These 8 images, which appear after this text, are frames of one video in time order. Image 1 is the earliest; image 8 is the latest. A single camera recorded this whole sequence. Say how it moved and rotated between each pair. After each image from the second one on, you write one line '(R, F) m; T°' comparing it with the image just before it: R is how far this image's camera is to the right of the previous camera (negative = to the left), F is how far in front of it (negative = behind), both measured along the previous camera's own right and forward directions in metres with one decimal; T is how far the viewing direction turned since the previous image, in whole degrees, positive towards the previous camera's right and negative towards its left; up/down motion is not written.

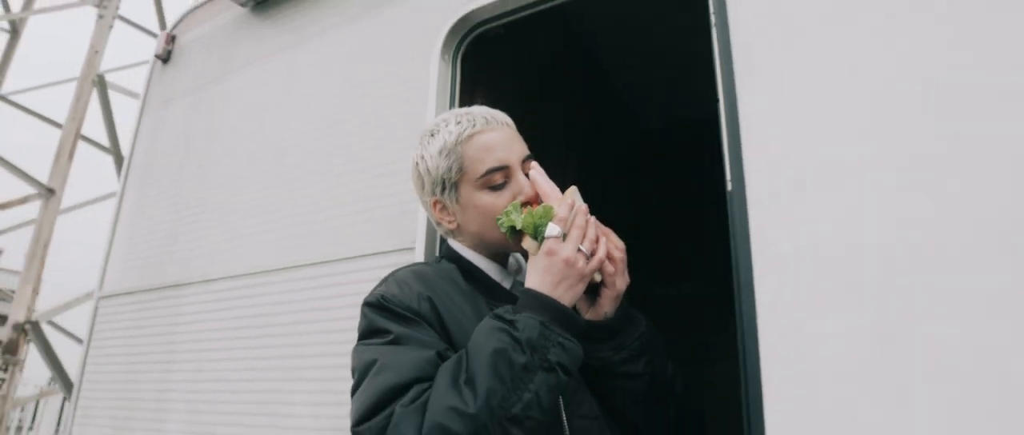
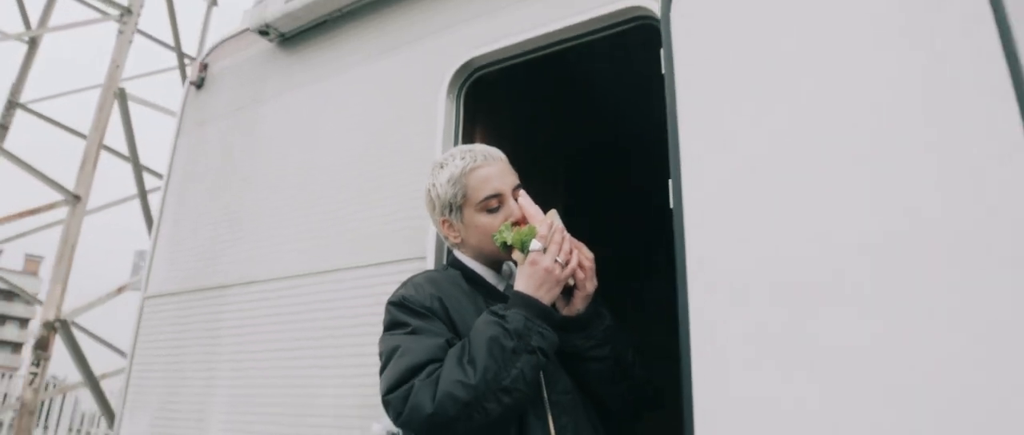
(0.0, -0.3) m; 0°
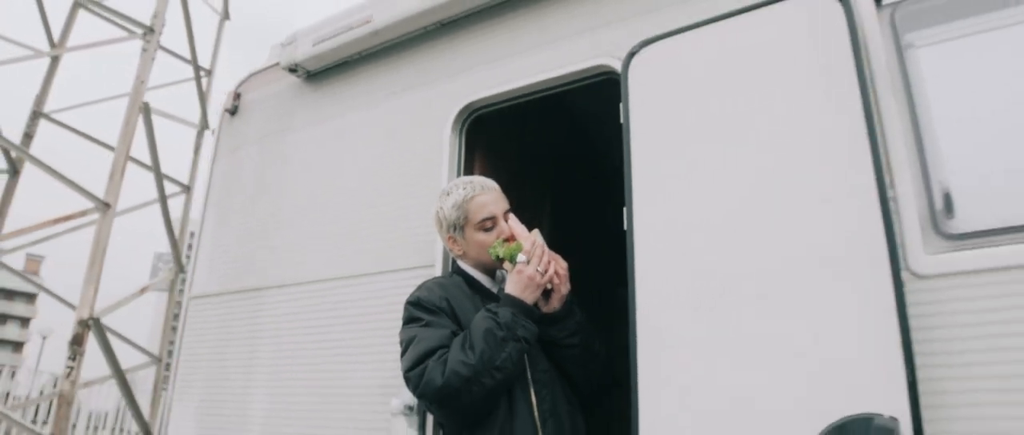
(0.0, -0.3) m; 0°
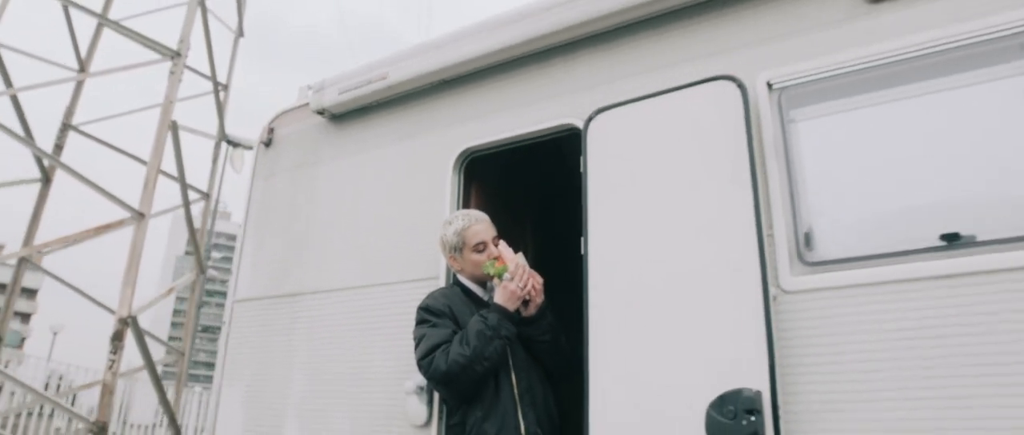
(0.0, -0.5) m; 0°
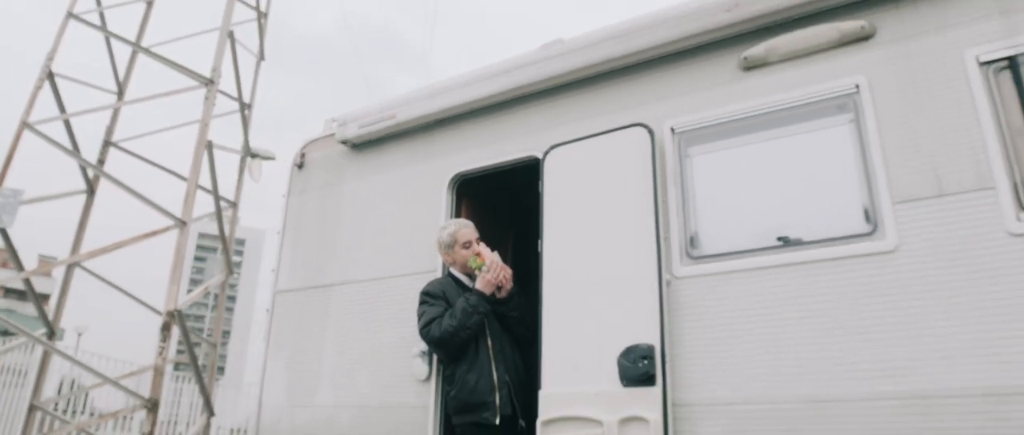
(+0.1, -0.8) m; -1°
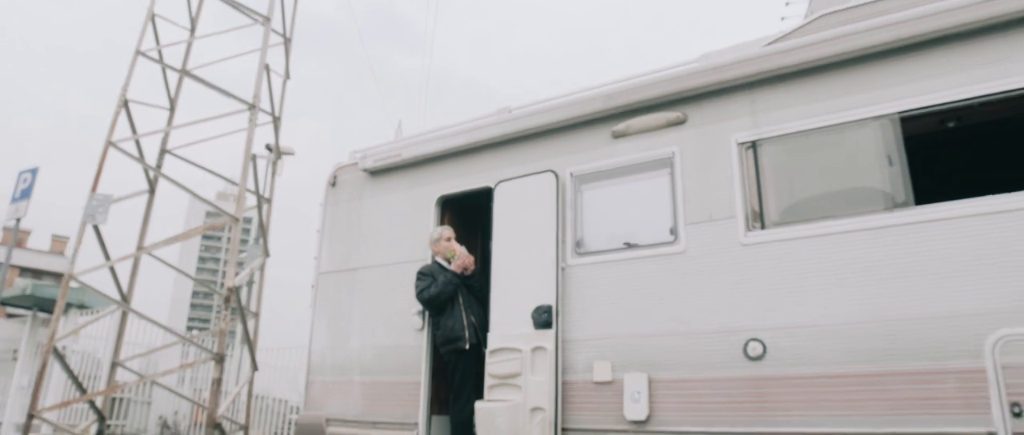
(+0.3, -1.7) m; 0°
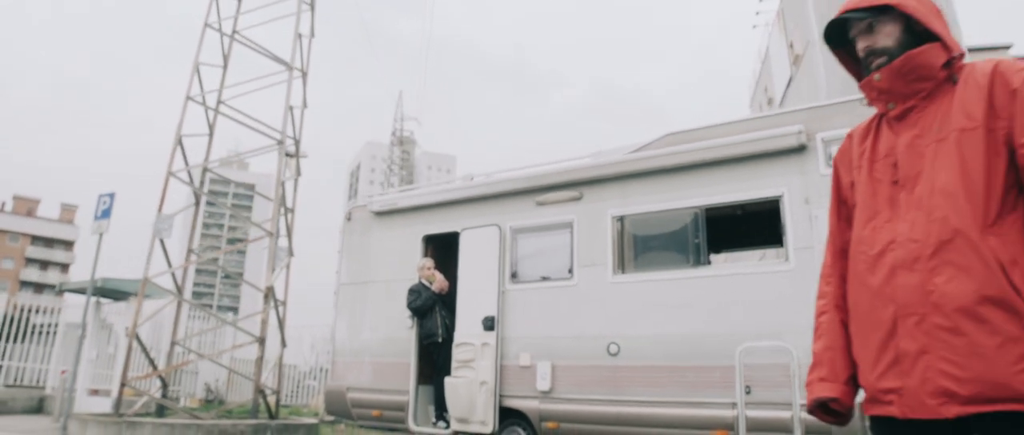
(+0.4, -2.2) m; 0°
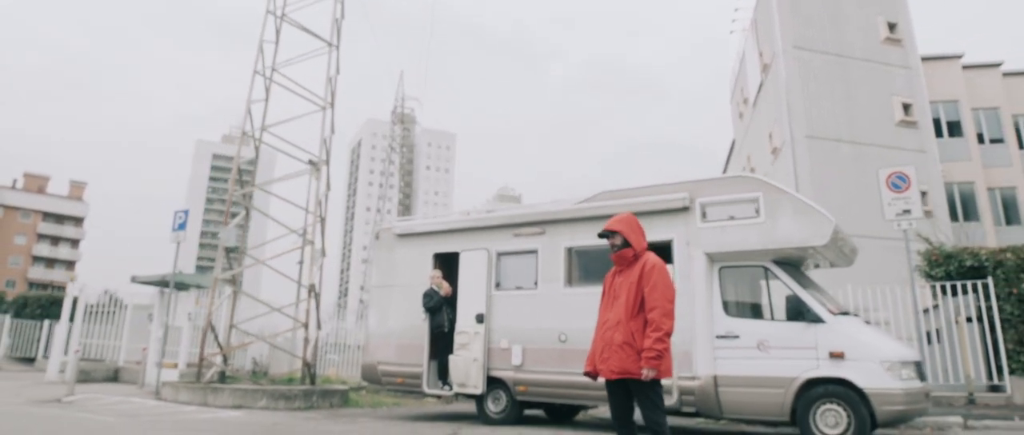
(+0.2, -2.7) m; 0°
